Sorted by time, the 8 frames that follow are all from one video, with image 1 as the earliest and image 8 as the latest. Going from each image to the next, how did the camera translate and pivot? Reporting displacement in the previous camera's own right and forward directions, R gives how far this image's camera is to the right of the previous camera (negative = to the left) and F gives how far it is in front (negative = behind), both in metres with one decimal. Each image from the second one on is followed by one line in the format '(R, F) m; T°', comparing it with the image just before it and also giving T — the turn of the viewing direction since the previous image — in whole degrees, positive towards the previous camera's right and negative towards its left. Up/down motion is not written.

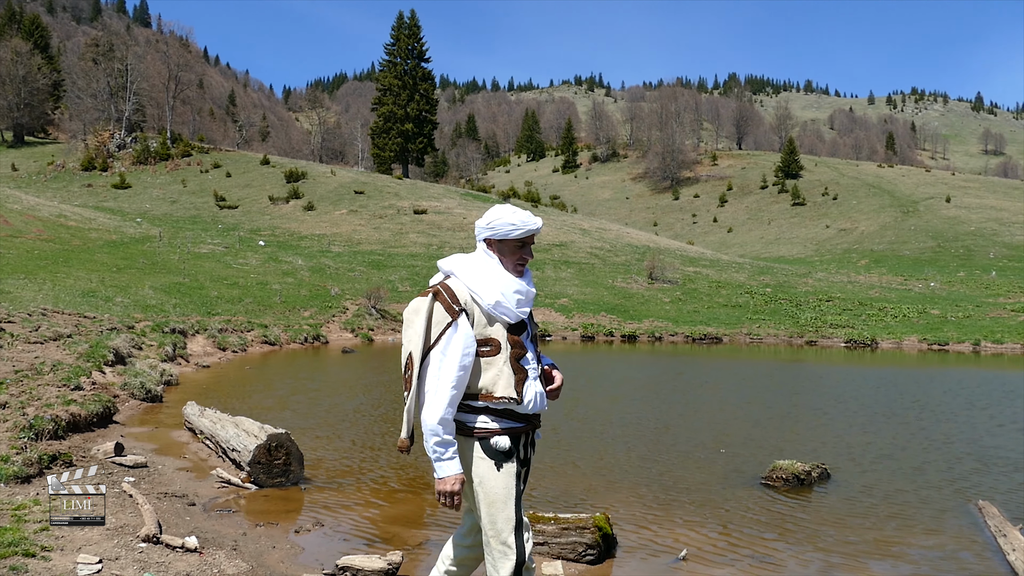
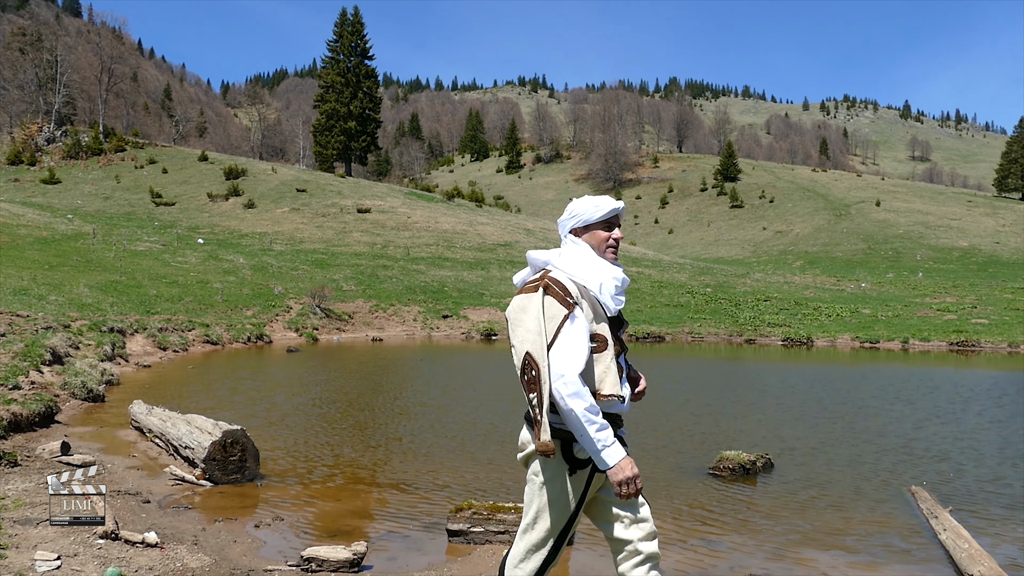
(-0.2, +0.3) m; +5°
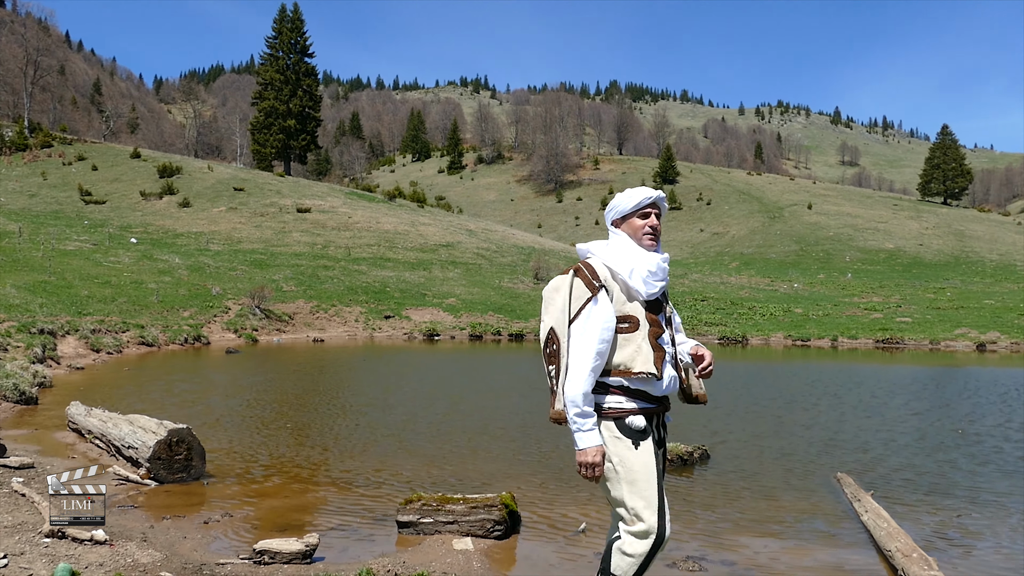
(0.0, -0.2) m; +5°
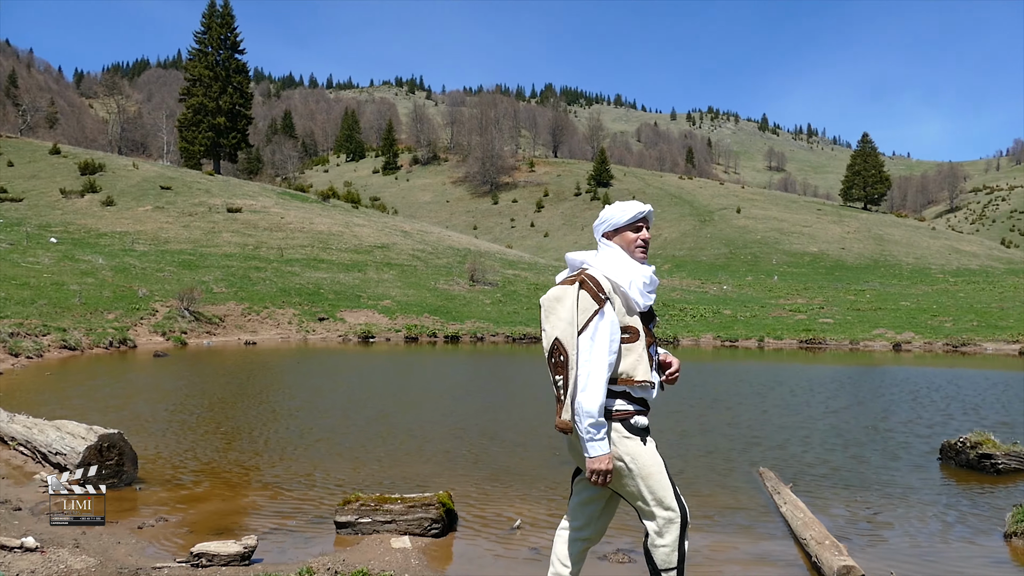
(0.0, -0.2) m; +6°
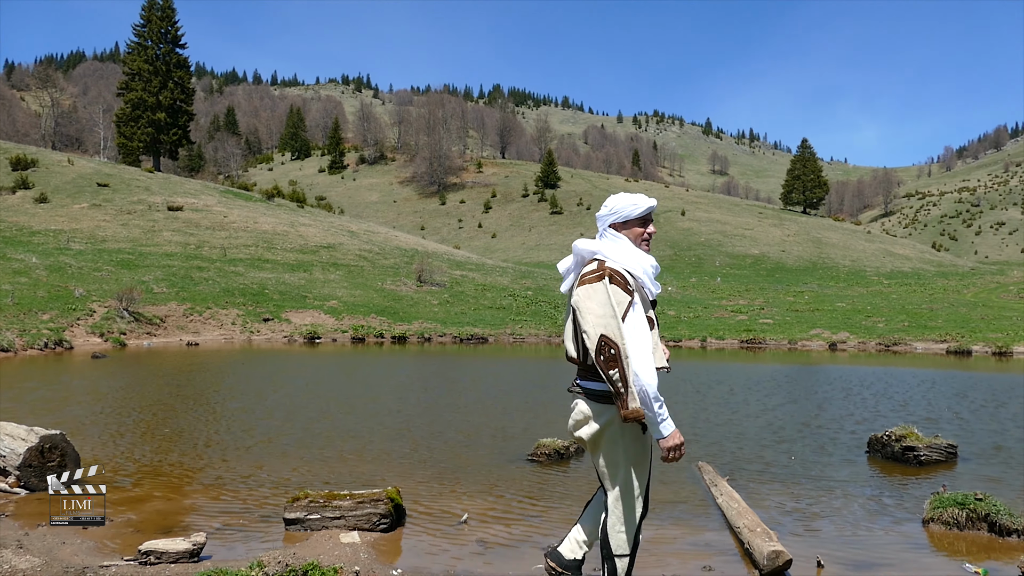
(0.0, -0.2) m; +5°
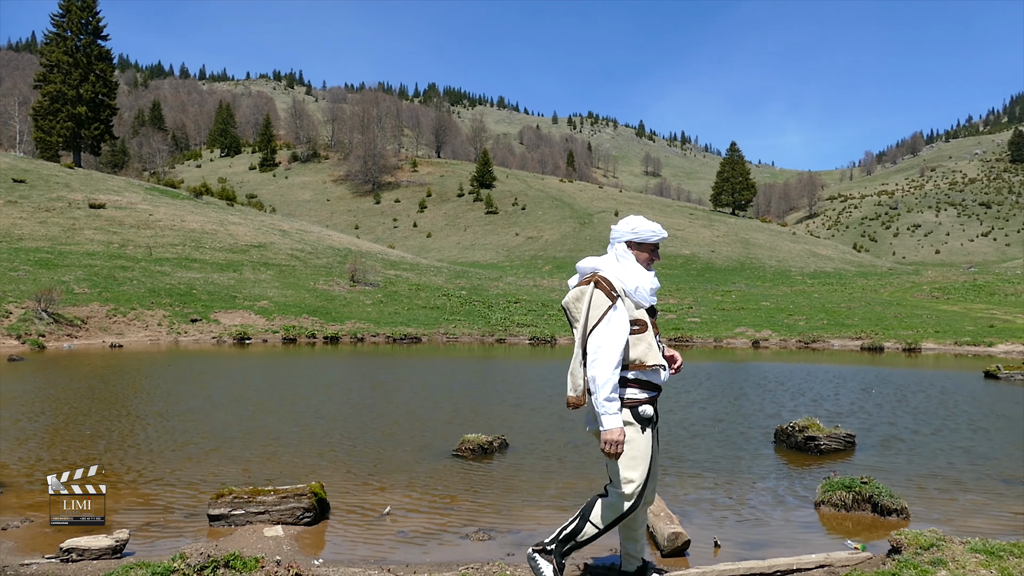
(+0.2, -0.5) m; +6°
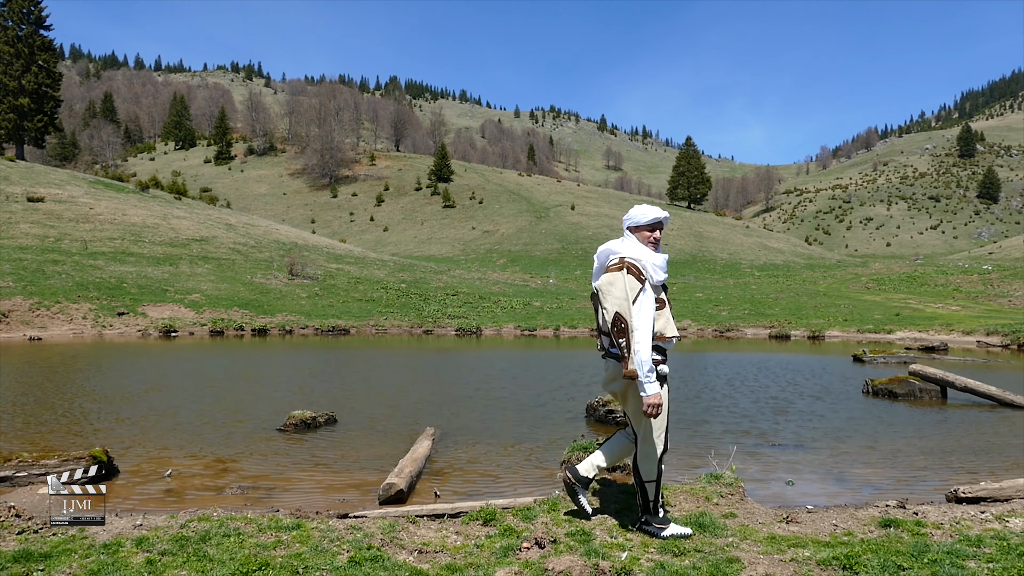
(+2.3, -1.0) m; +3°
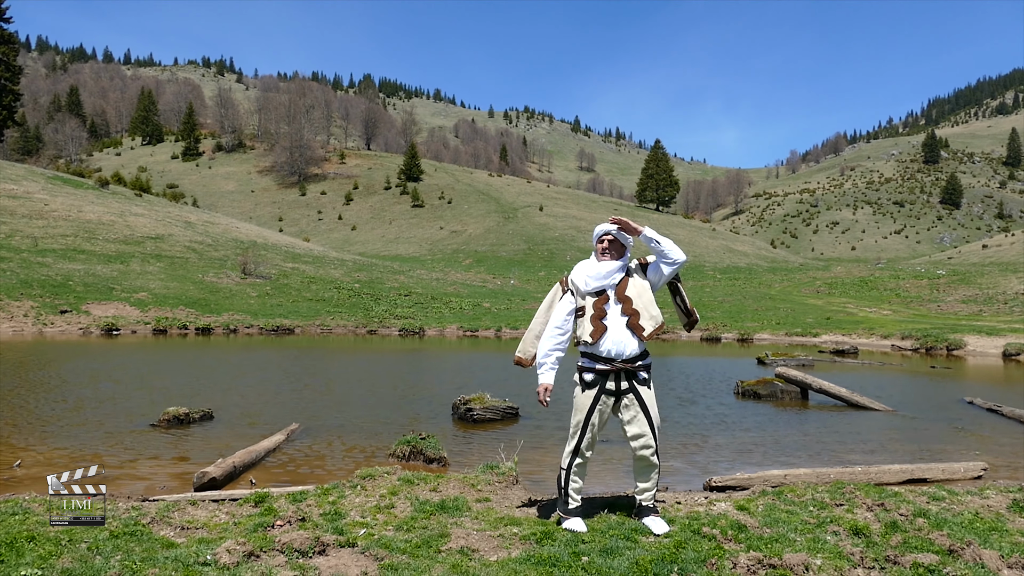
(+1.9, -0.8) m; +2°
